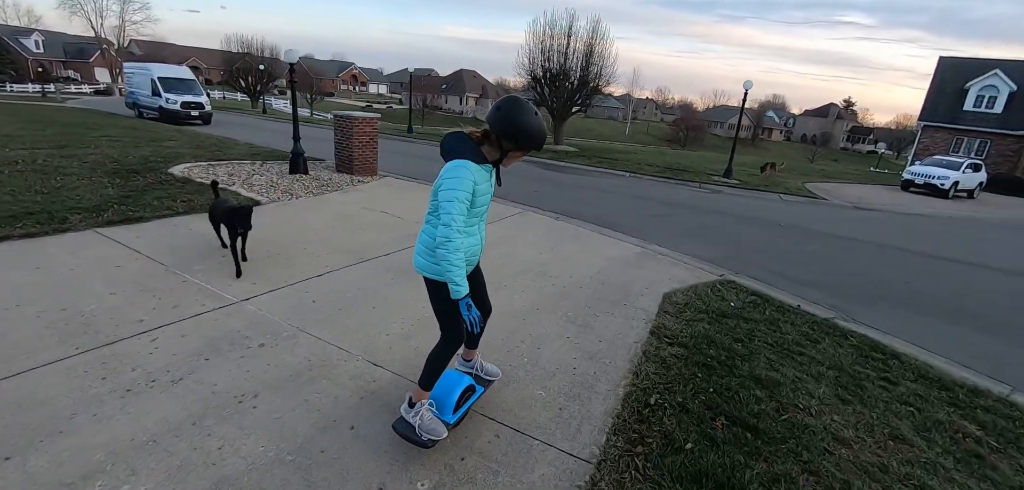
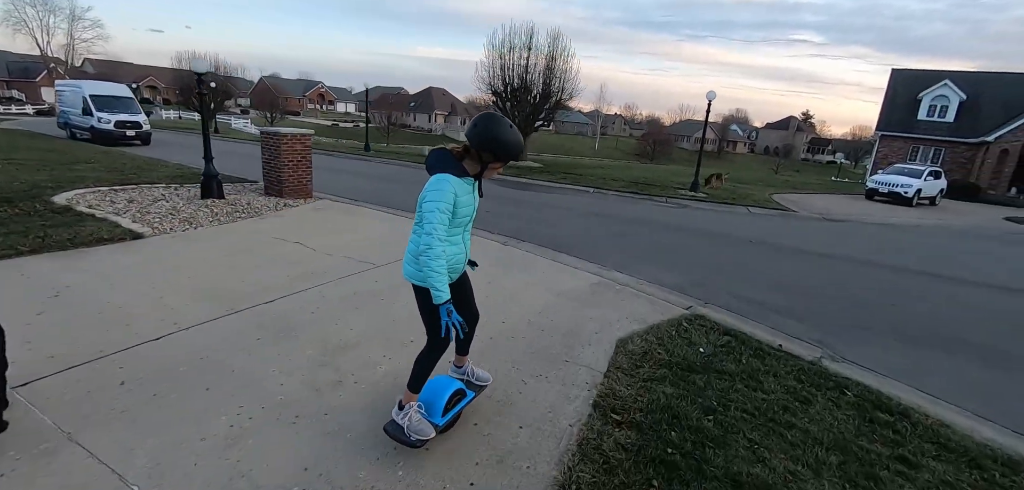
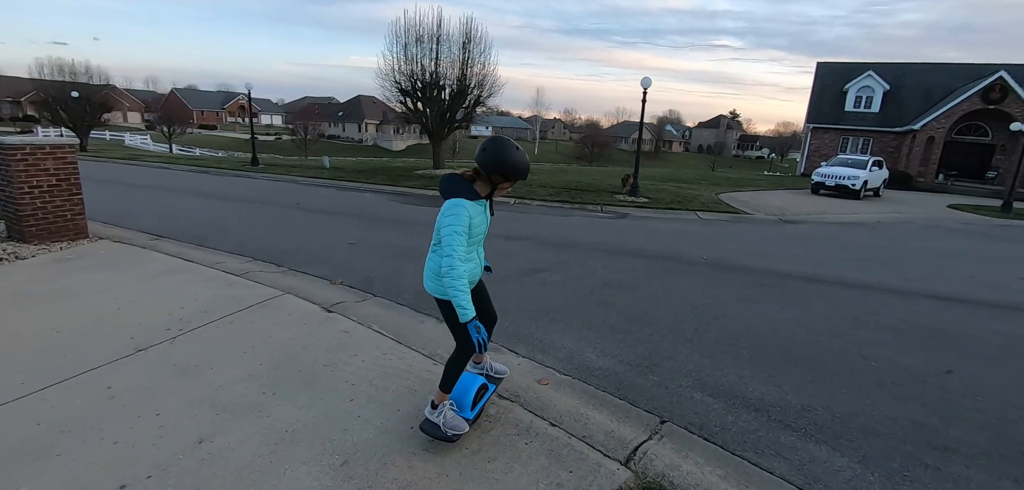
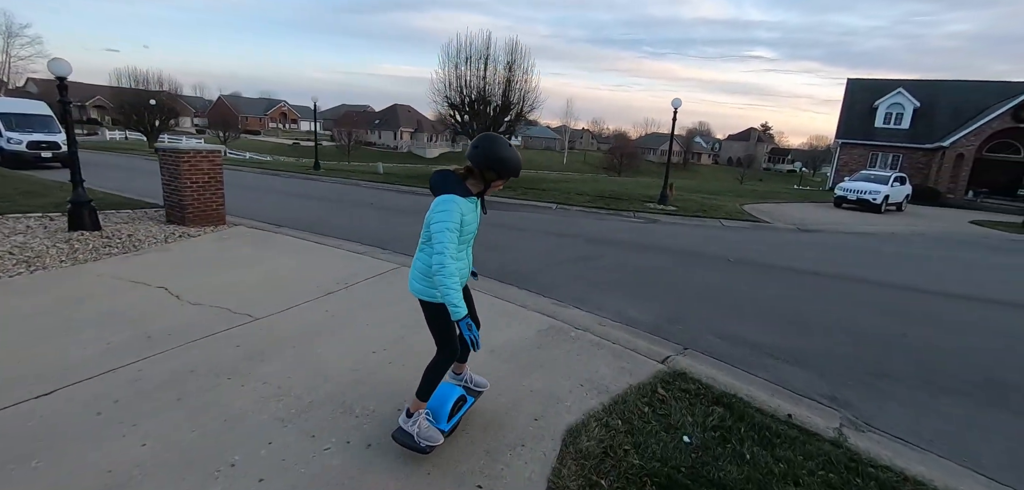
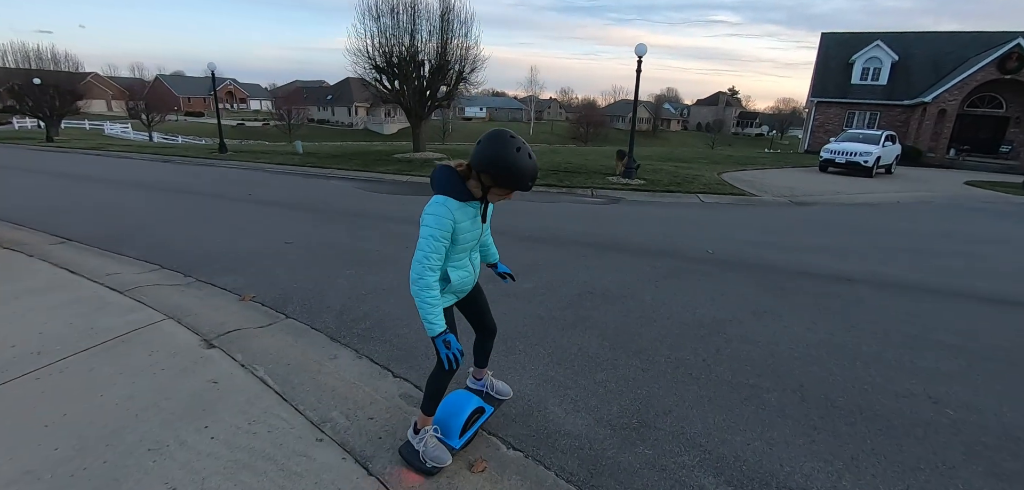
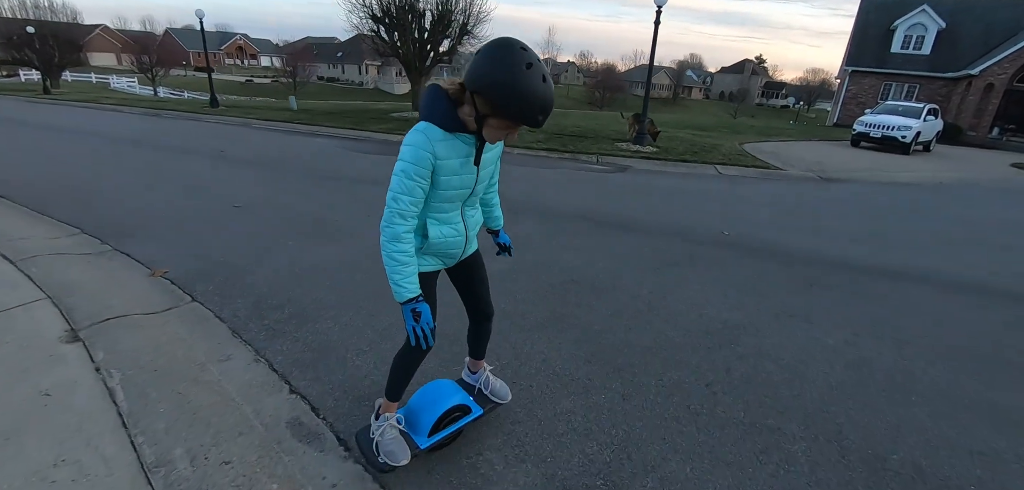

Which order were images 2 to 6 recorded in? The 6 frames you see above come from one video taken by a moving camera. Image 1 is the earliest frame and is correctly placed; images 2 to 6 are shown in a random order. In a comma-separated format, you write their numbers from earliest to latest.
2, 4, 3, 5, 6
